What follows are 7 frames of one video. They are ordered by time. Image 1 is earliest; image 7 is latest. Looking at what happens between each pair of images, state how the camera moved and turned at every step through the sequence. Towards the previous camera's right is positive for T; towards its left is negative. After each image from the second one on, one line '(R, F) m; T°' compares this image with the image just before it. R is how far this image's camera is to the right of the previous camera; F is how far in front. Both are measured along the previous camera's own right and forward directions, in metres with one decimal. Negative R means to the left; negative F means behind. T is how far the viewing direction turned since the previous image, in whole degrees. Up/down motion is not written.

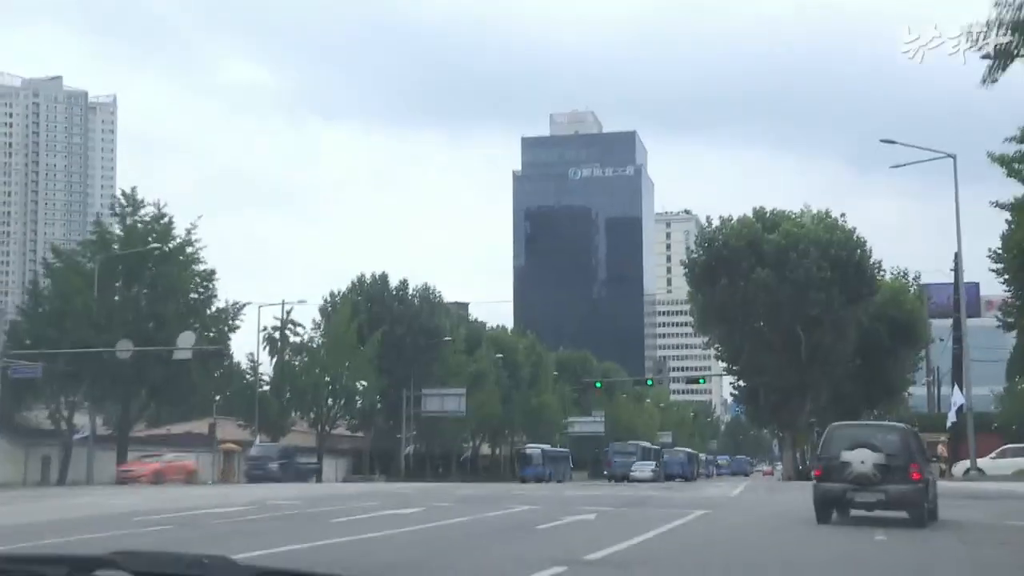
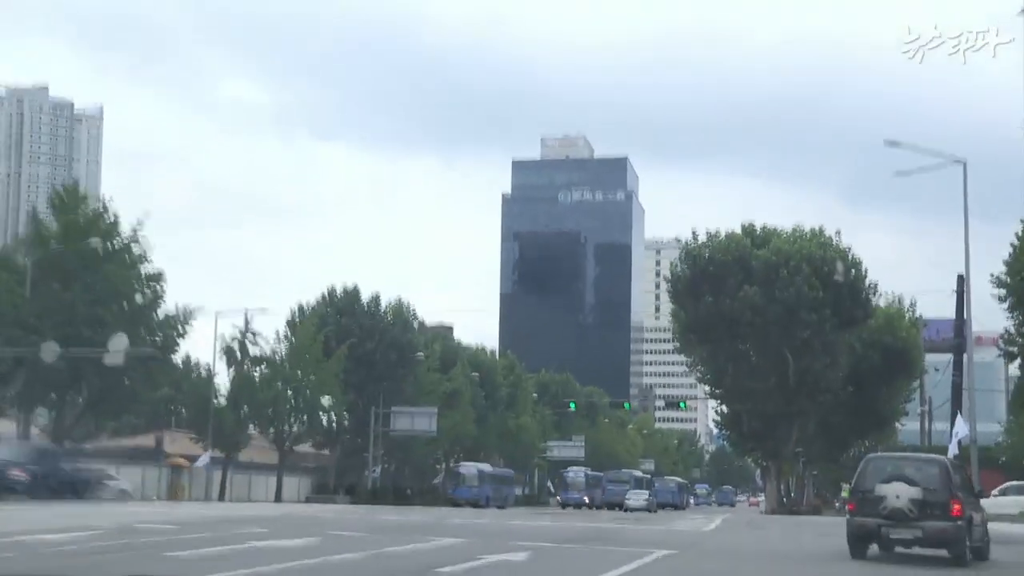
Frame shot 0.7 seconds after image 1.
(+0.9, +4.0) m; 0°
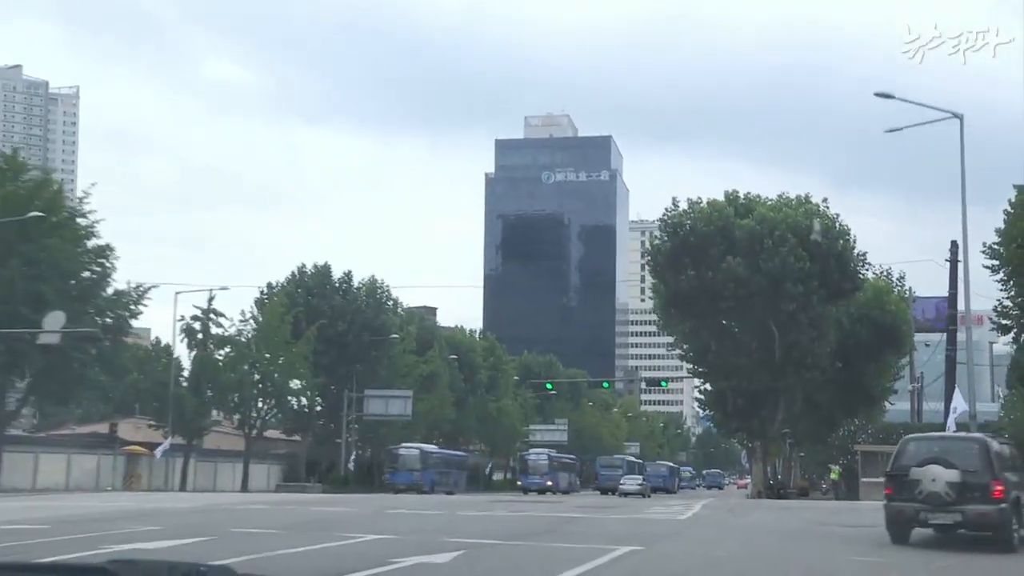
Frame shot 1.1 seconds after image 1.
(+0.7, +3.0) m; +1°
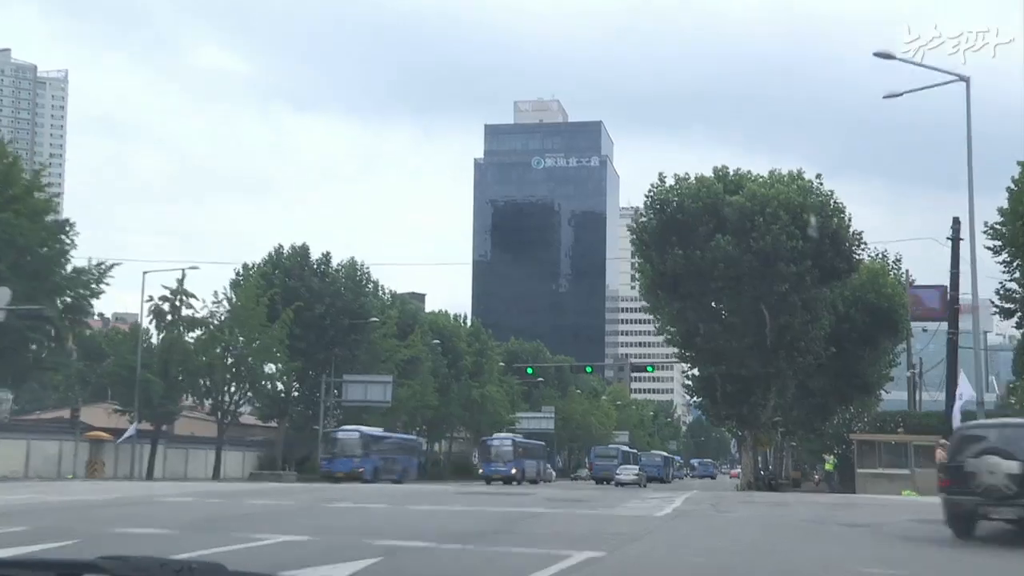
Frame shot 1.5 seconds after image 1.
(+0.6, +2.6) m; 0°
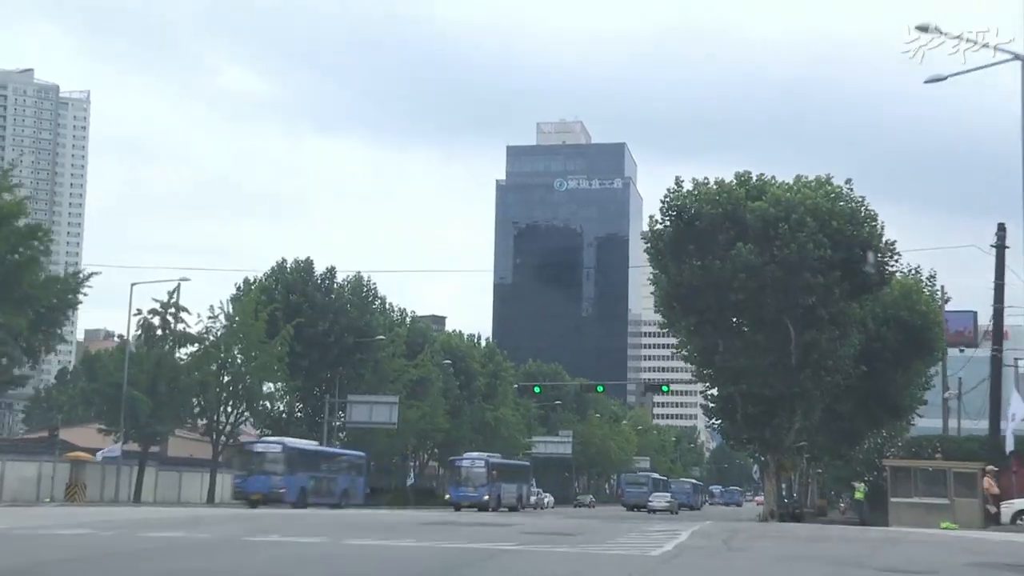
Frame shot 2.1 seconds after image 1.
(+0.8, +3.7) m; -1°
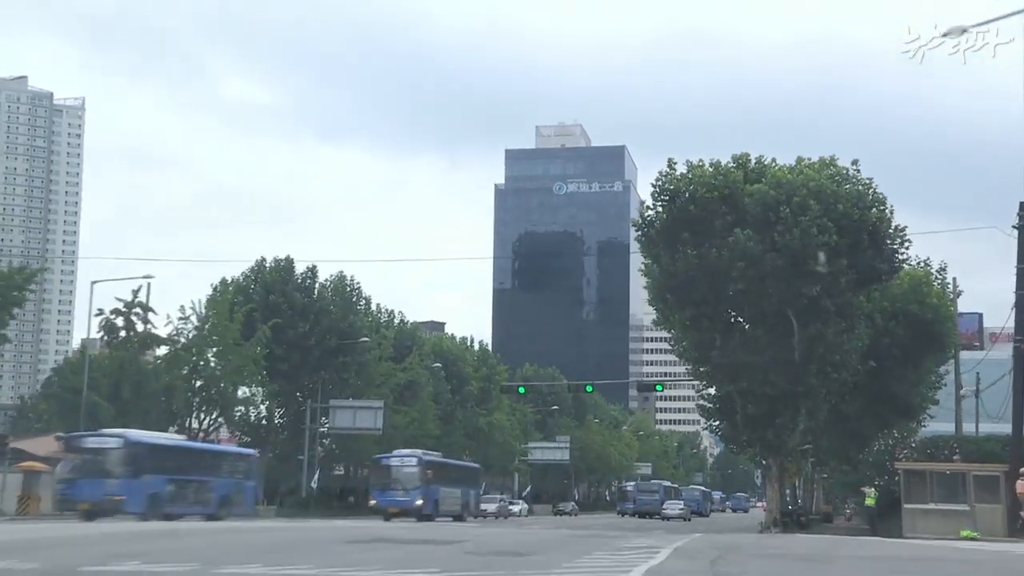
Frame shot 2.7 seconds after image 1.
(+0.9, +3.6) m; 0°
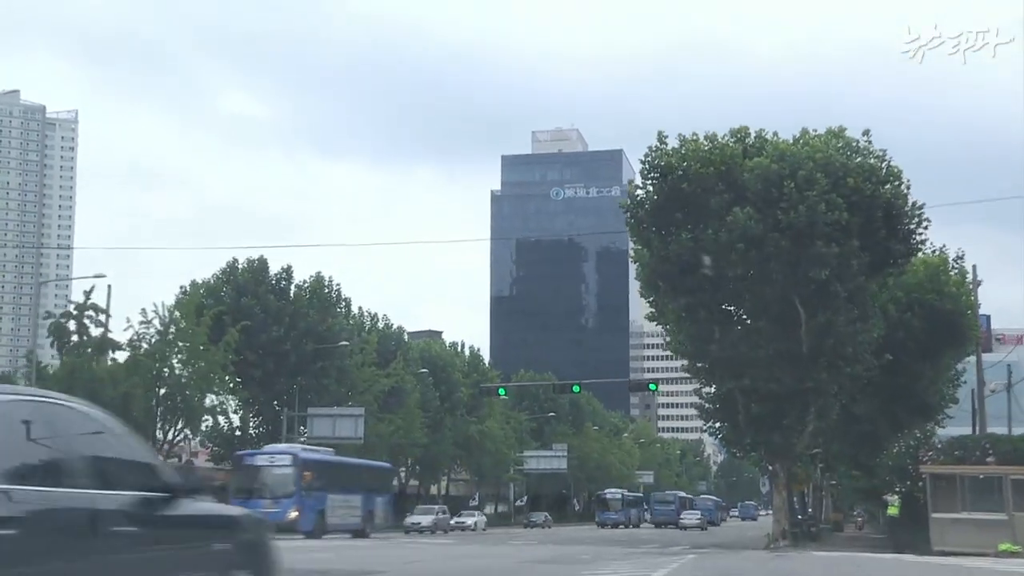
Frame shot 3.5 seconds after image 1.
(+0.9, +4.4) m; 0°
